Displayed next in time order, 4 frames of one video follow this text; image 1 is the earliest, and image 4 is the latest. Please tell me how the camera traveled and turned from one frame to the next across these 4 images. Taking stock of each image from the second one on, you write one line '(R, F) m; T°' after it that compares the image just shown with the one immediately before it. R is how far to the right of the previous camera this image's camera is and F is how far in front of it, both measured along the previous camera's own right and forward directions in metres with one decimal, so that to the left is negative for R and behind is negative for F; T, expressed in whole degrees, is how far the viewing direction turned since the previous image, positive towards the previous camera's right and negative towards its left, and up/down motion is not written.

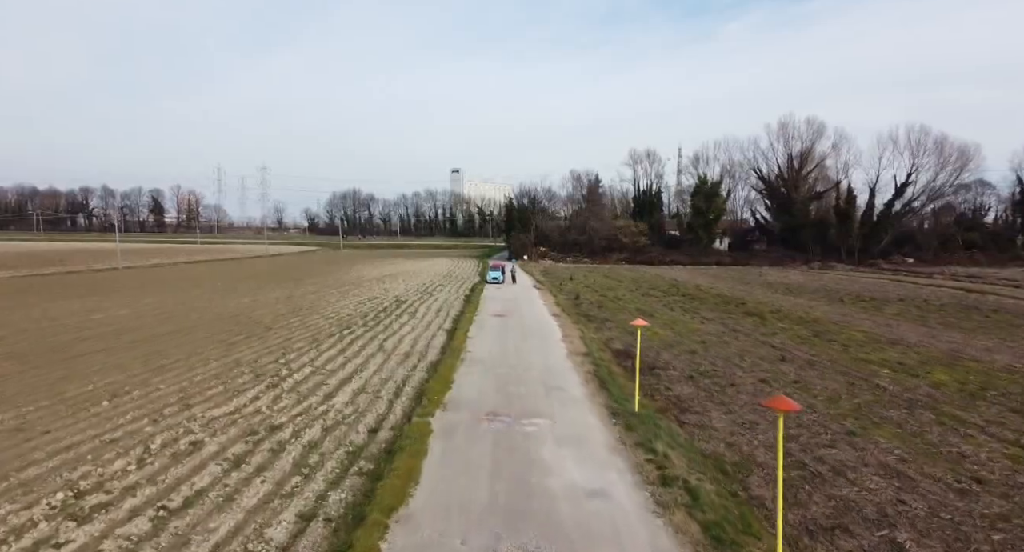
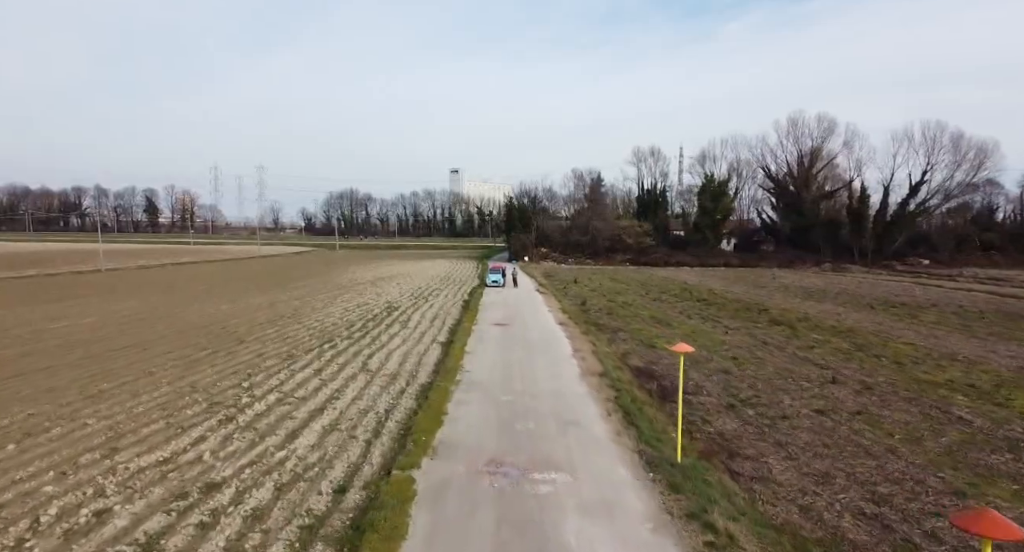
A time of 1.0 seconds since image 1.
(-0.1, +2.2) m; 0°
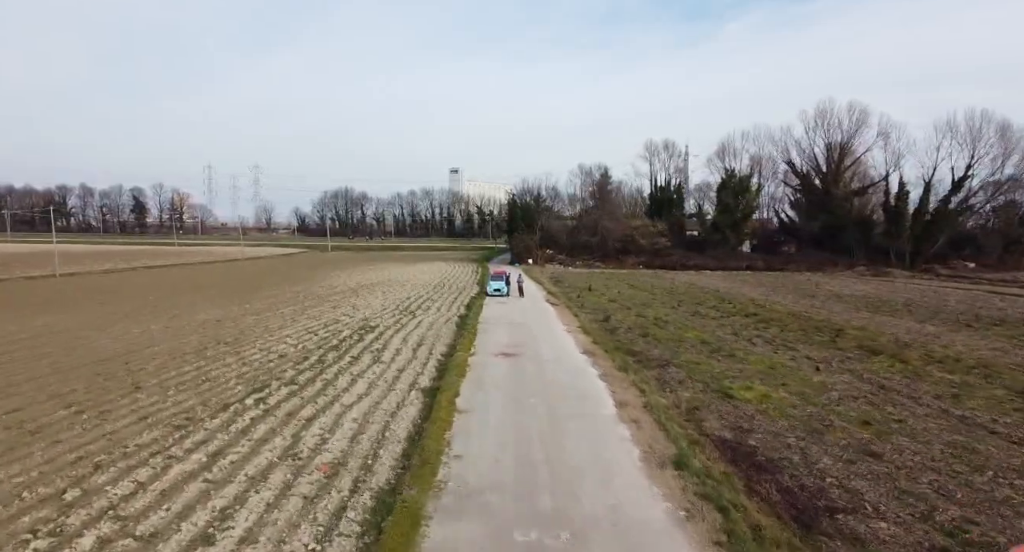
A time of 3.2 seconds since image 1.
(-0.3, +5.2) m; 0°
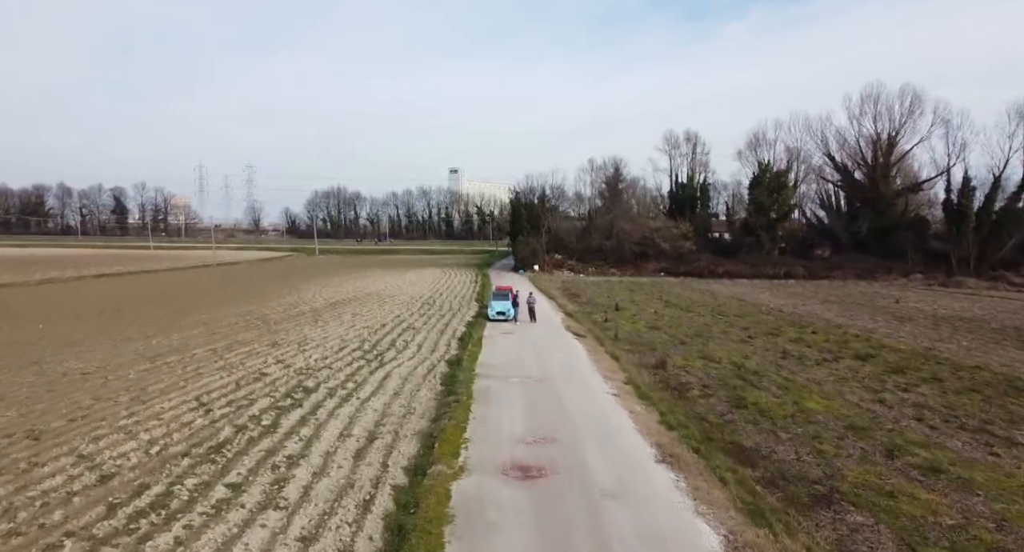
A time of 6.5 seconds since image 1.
(-0.4, +7.0) m; 0°
